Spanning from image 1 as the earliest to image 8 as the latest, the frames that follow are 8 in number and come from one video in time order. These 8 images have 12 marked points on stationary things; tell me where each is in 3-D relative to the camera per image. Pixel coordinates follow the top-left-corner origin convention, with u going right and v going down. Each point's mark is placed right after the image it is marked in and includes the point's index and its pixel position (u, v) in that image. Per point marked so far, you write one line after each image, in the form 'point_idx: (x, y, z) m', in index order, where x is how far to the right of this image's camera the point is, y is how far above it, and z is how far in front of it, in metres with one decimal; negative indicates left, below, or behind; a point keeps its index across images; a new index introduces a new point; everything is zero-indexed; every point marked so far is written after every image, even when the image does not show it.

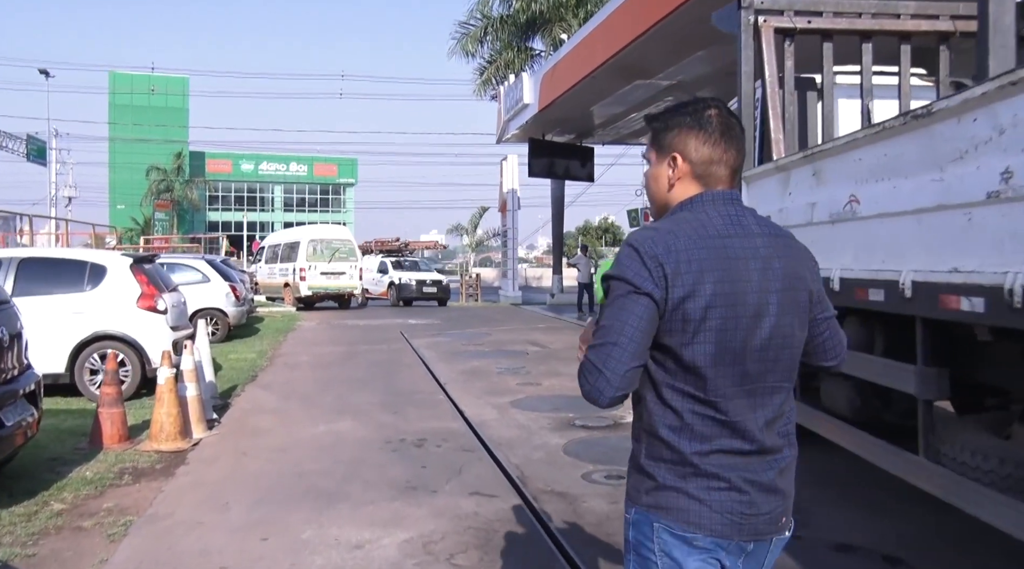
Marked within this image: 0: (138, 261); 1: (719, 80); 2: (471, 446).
0: (-4.6, +0.3, +9.7) m
1: (+5.1, +5.0, +19.6) m
2: (-0.4, -1.5, +7.4) m
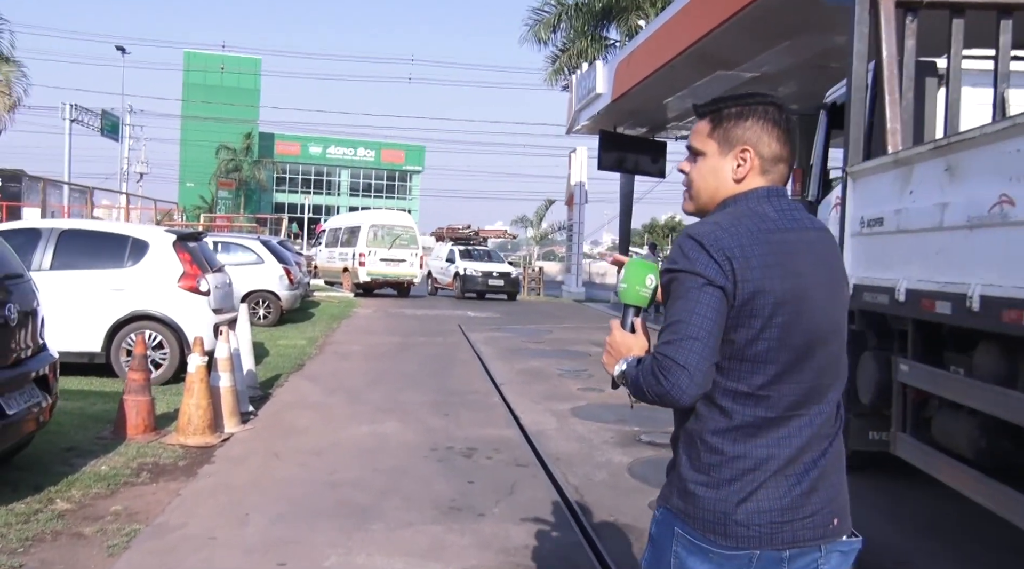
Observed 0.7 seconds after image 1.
0: (-3.8, +0.5, +9.2) m
1: (+6.7, +4.8, +18.3) m
2: (+0.1, -1.5, +6.7) m
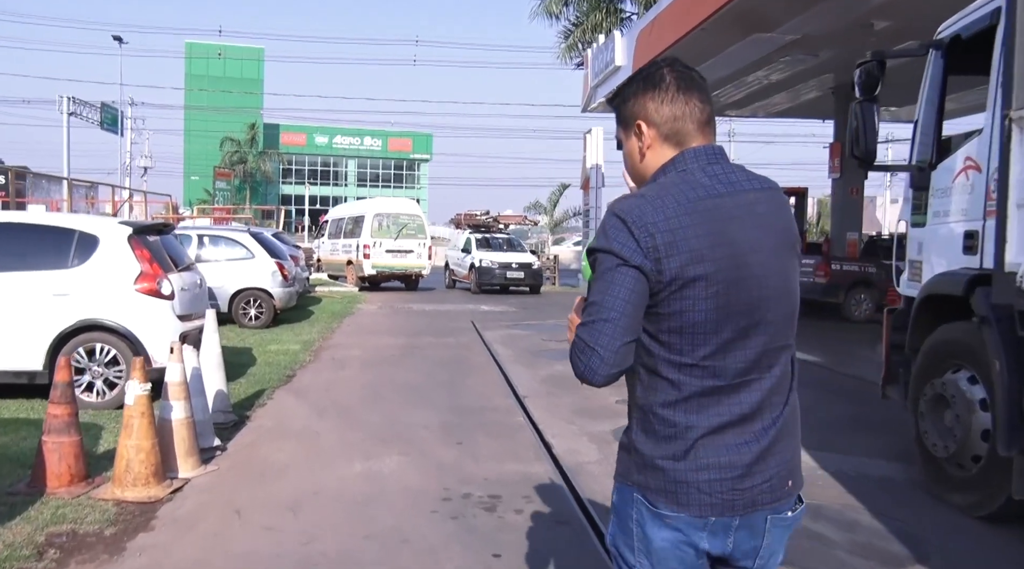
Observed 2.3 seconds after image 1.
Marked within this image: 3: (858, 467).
0: (-3.6, +0.5, +7.7) m
1: (+7.0, +5.1, +16.6) m
2: (+0.3, -1.4, +5.1) m
3: (+2.7, -1.4, +6.3) m
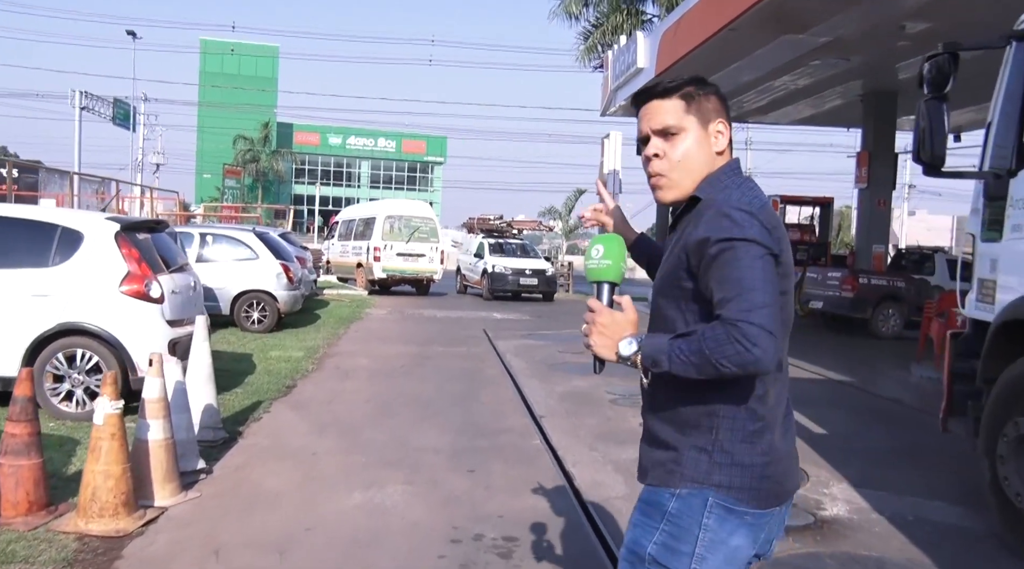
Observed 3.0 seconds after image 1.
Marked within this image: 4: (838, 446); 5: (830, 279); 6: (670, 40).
0: (-3.4, +0.5, +7.1) m
1: (+7.4, +4.8, +15.9) m
2: (+0.4, -1.5, +4.4) m
3: (+2.8, -1.6, +5.6) m
4: (+3.0, -1.5, +7.3) m
5: (+6.8, +0.1, +17.2) m
6: (+3.5, +5.4, +17.6) m
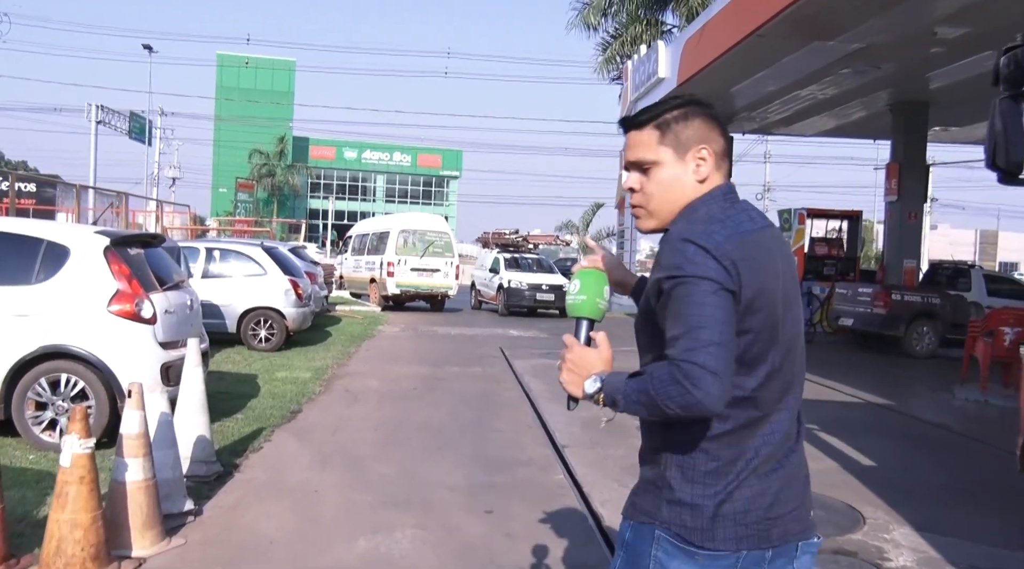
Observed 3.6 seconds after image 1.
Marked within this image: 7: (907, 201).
0: (-3.2, +0.3, +6.6) m
1: (+7.8, +4.5, +15.2) m
2: (+0.6, -1.6, +3.8) m
3: (+3.0, -1.7, +4.9) m
4: (+3.1, -1.6, +6.6) m
5: (+7.2, -0.2, +16.5) m
6: (+3.8, +5.0, +17.1) m
7: (+9.7, +2.0, +19.6) m
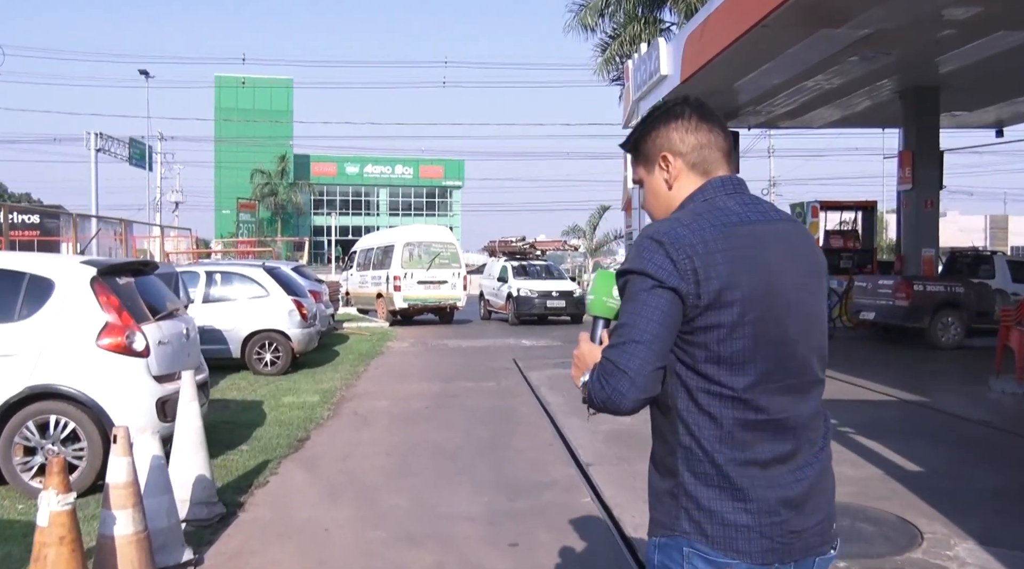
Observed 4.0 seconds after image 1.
0: (-3.1, +0.1, +6.2) m
1: (+7.7, +4.7, +14.8) m
2: (+0.7, -1.7, +3.4) m
3: (+3.1, -1.6, +4.5) m
4: (+3.3, -1.6, +6.2) m
5: (+7.4, -0.1, +16.1) m
6: (+3.8, +5.0, +16.7) m
7: (+9.8, +2.3, +19.1) m
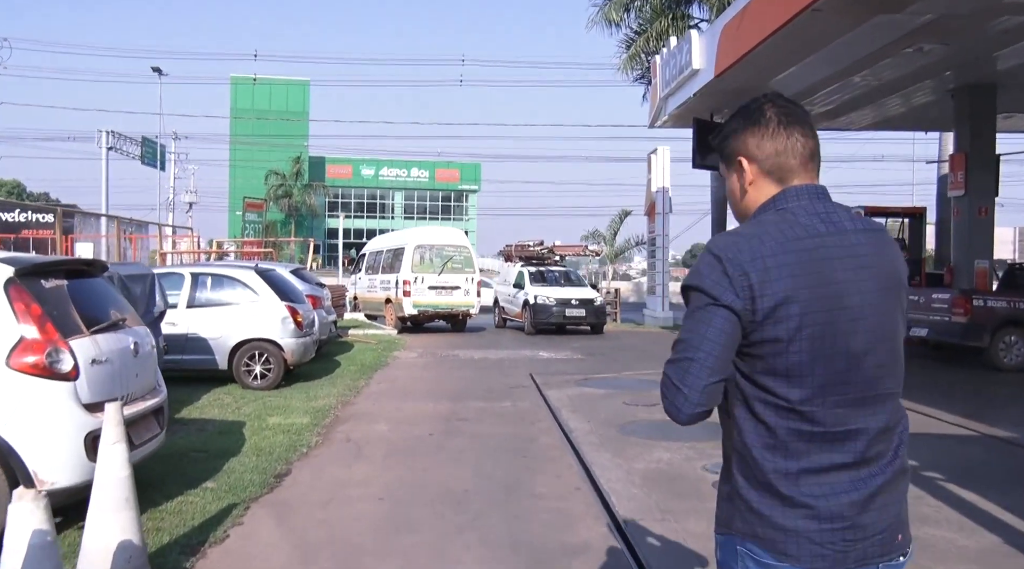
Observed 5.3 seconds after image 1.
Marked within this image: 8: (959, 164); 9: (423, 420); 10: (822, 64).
0: (-3.0, +0.1, +5.0) m
1: (+8.1, +4.4, +13.4) m
2: (+0.8, -1.7, +2.1) m
3: (+3.2, -1.7, +3.1) m
4: (+3.4, -1.7, +4.8) m
5: (+7.7, -0.3, +14.6) m
6: (+4.2, +4.8, +15.4) m
7: (+10.2, +2.0, +17.7) m
8: (+9.9, +2.7, +17.7) m
9: (-1.0, -1.5, +9.1) m
10: (+6.0, +4.3, +15.6) m
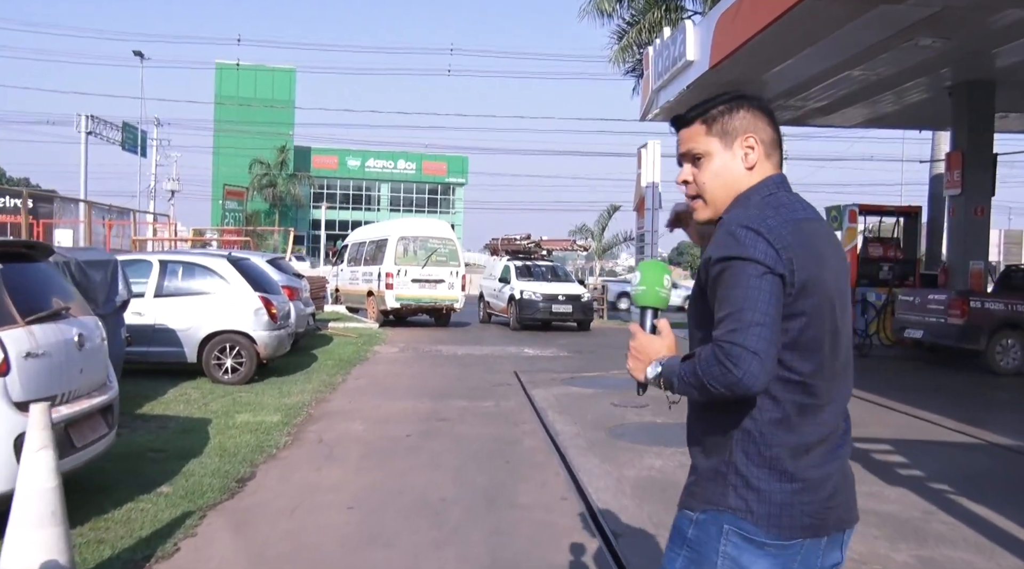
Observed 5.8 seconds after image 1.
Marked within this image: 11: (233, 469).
0: (-3.1, +0.2, +4.4) m
1: (+7.9, +4.4, +13.0) m
2: (+0.7, -1.7, +1.6) m
3: (+3.1, -1.8, +2.7) m
4: (+3.3, -1.7, +4.4) m
5: (+7.5, -0.3, +14.3) m
6: (+4.0, +4.9, +14.9) m
7: (+10.0, +2.0, +17.3) m
8: (+9.6, +2.6, +17.4) m
9: (-1.2, -1.4, +8.6) m
10: (+5.8, +4.3, +15.2) m
11: (-2.2, -1.5, +6.4) m
